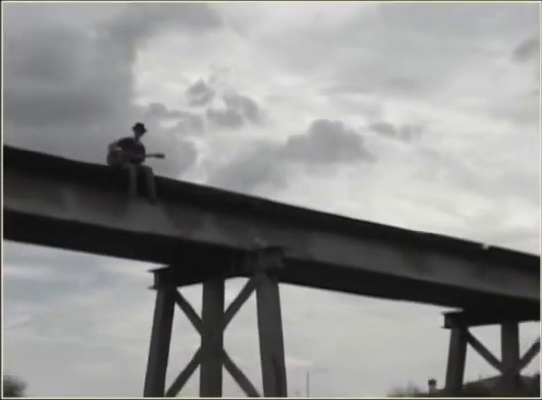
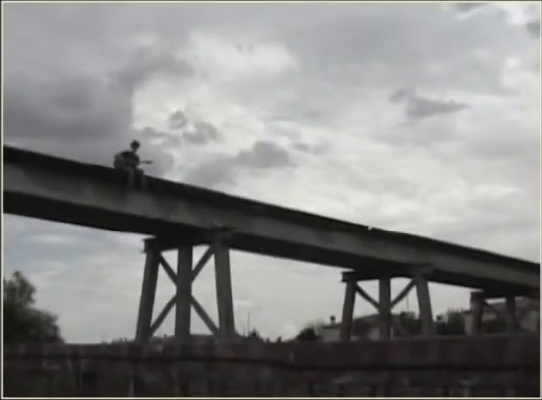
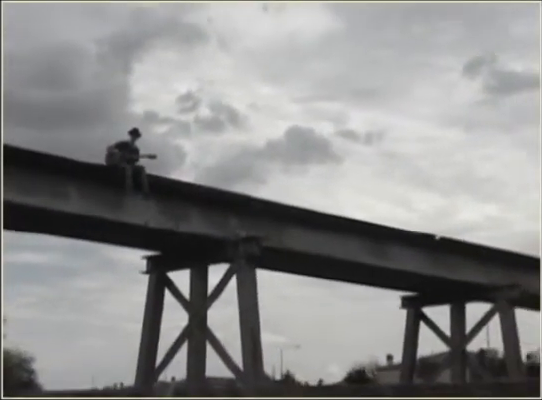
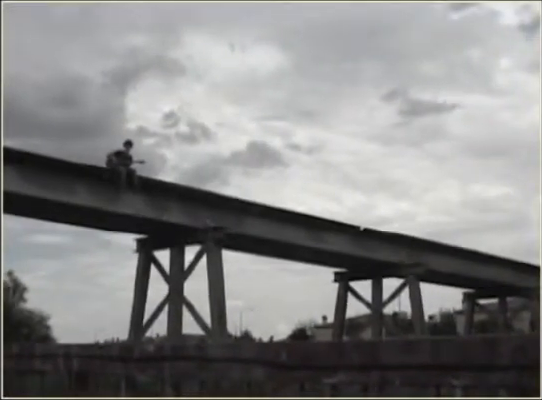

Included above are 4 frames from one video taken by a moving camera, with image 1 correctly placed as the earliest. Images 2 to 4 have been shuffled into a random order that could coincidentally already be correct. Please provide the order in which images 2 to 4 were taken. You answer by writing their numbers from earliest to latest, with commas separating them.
3, 2, 4
